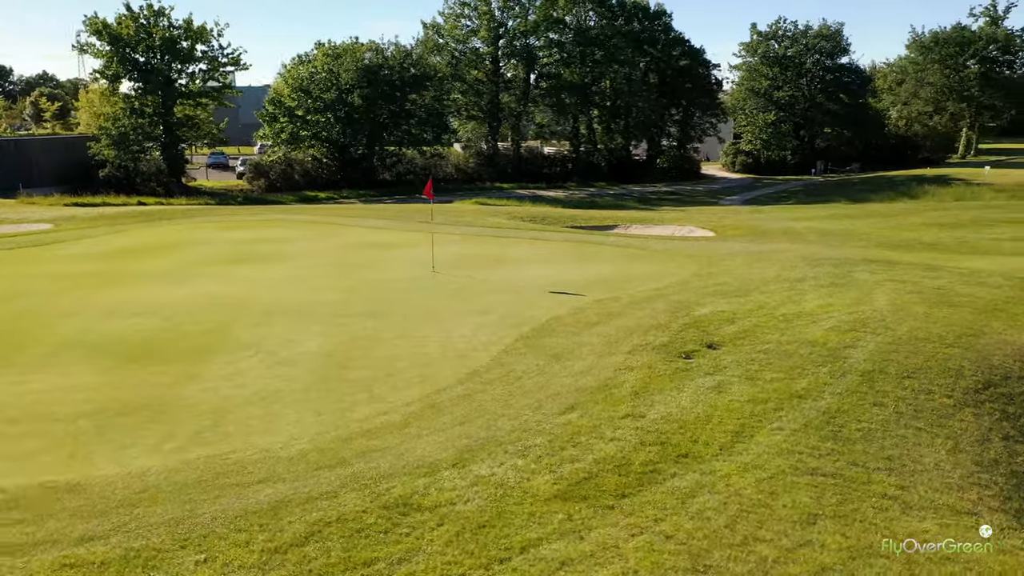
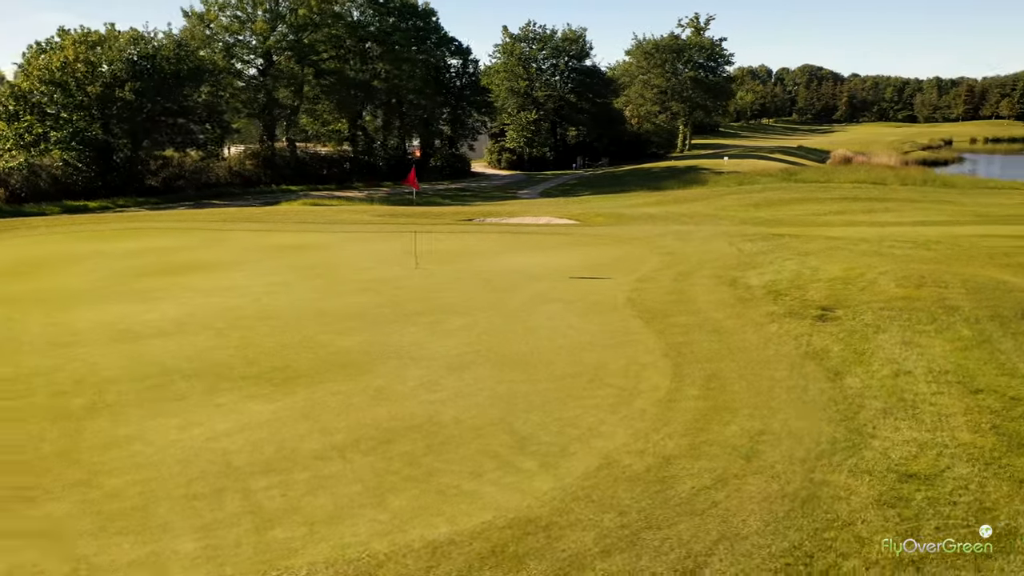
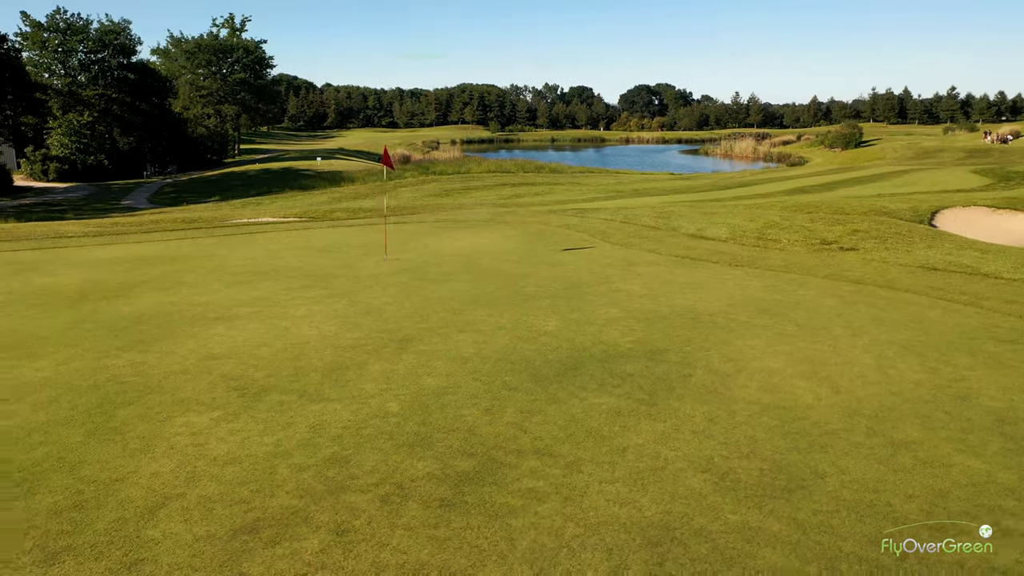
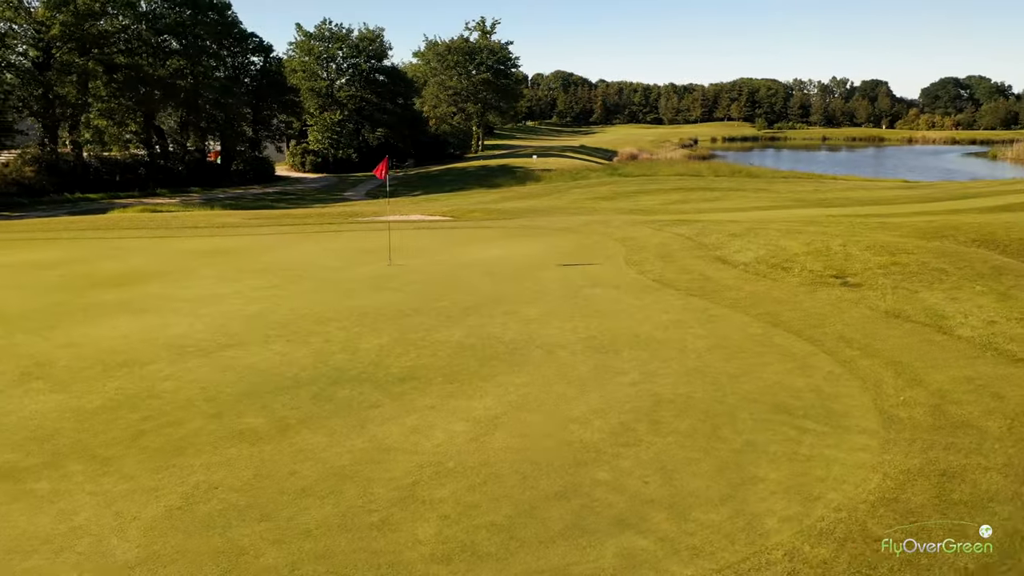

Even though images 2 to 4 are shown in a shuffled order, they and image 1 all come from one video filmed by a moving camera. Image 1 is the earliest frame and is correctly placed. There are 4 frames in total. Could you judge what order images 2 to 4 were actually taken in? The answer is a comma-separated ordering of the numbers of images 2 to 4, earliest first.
2, 4, 3
